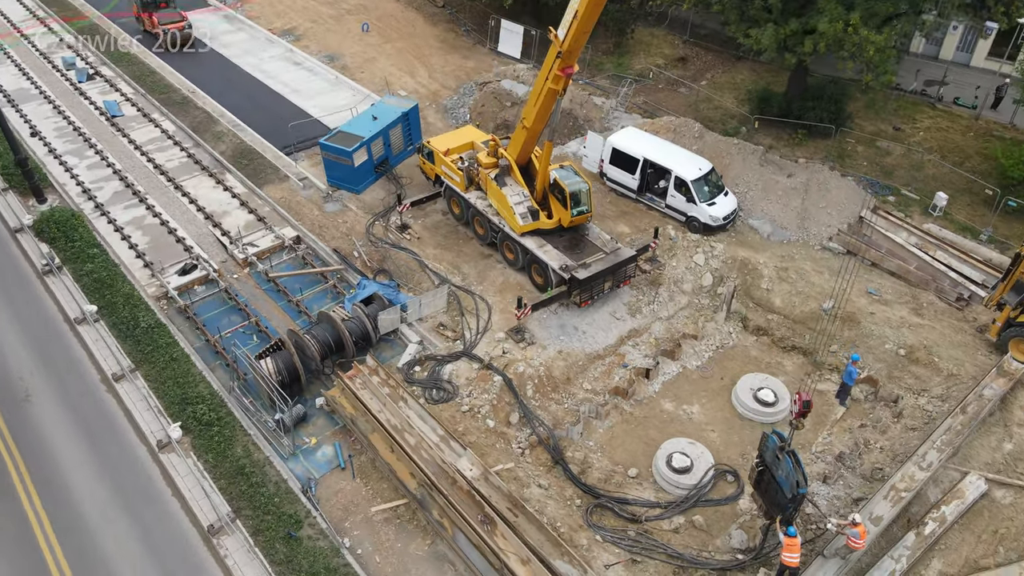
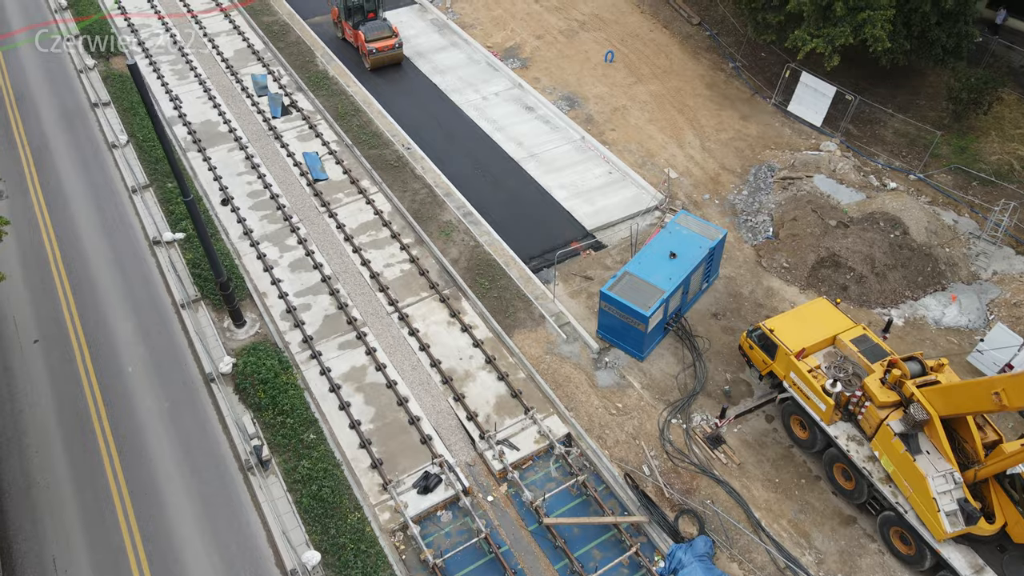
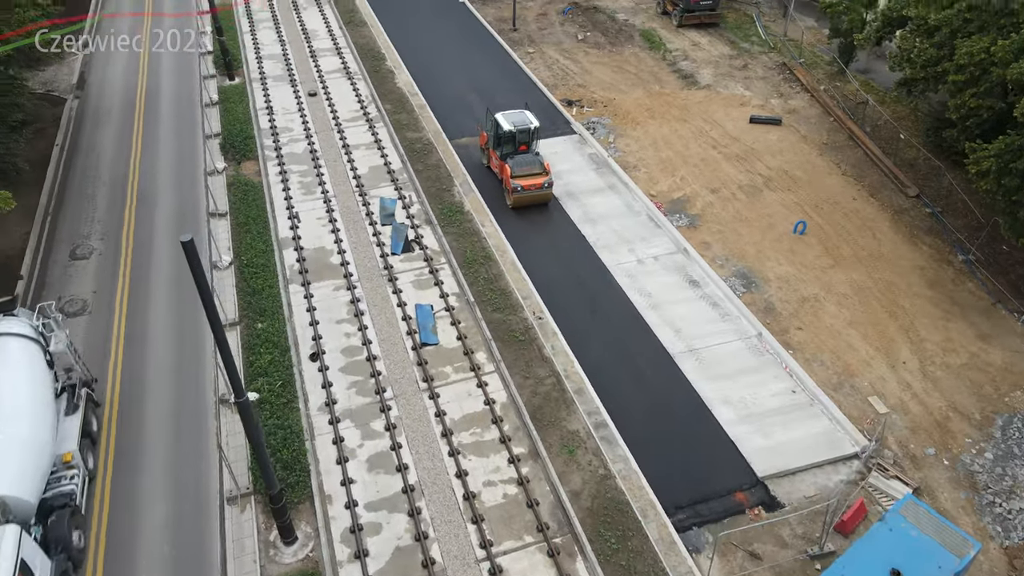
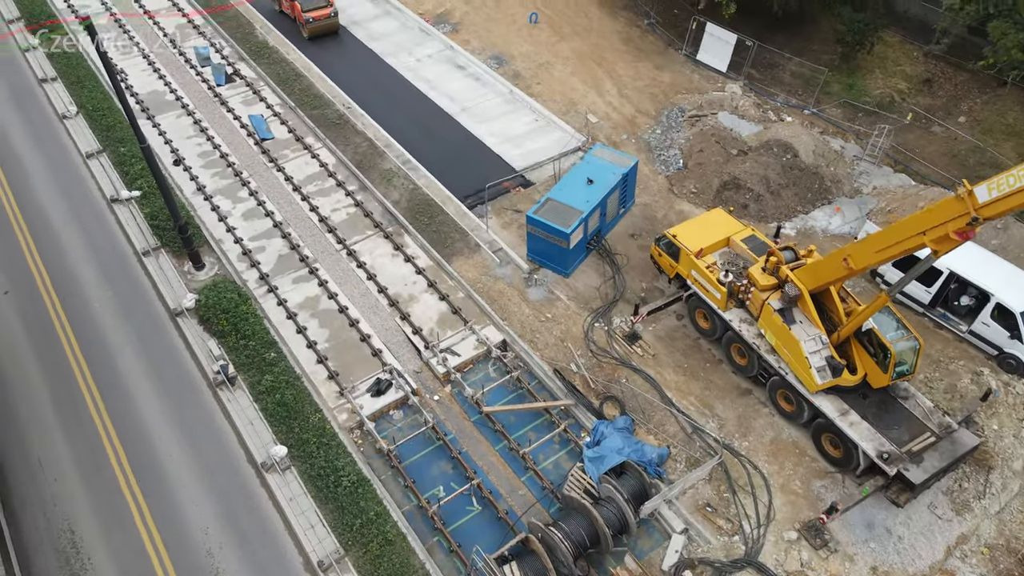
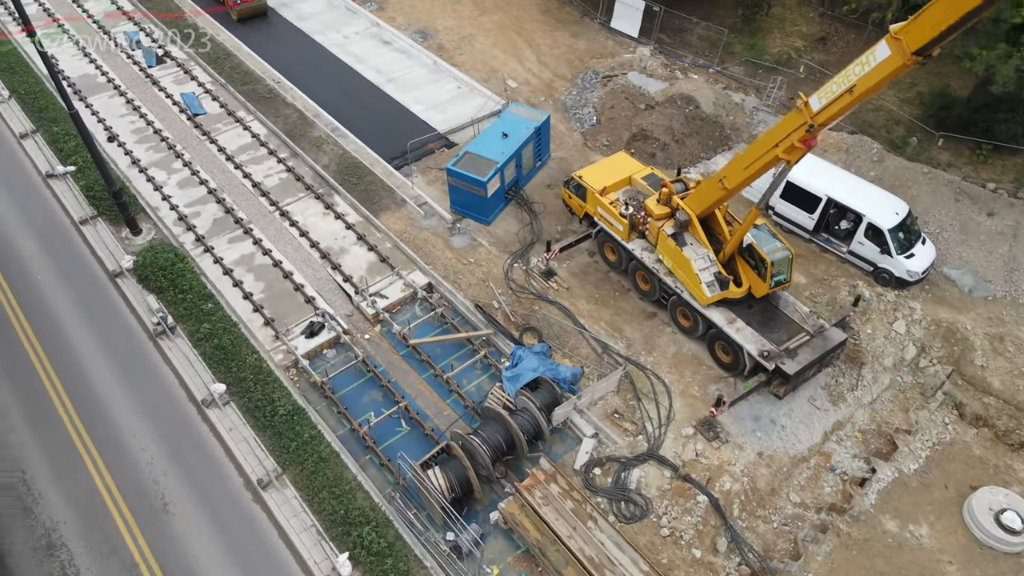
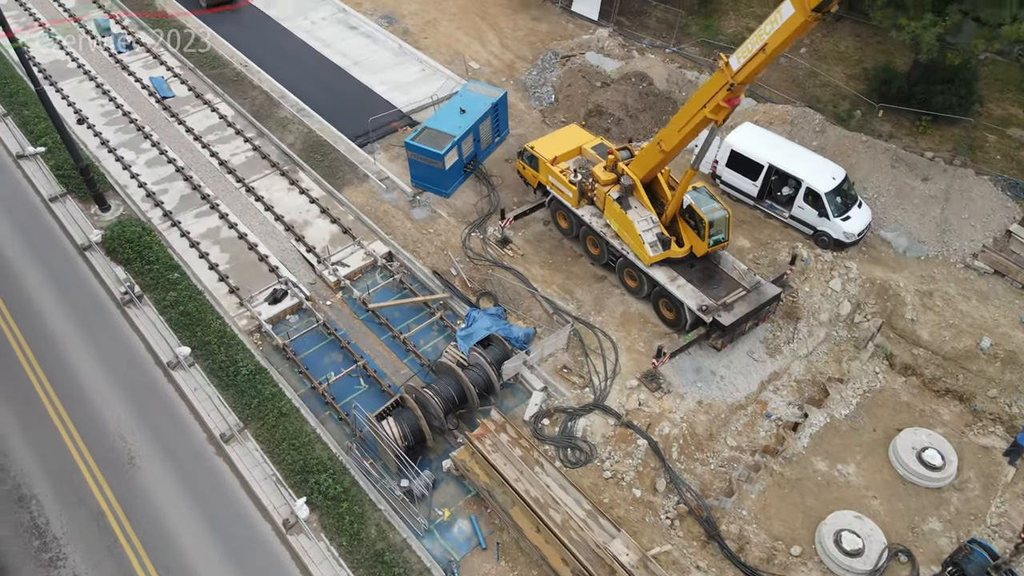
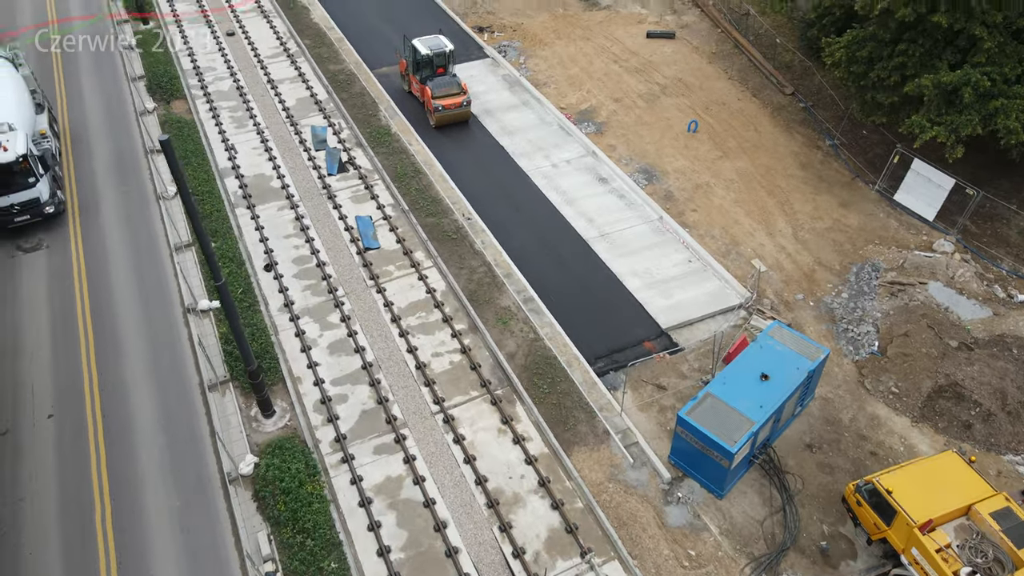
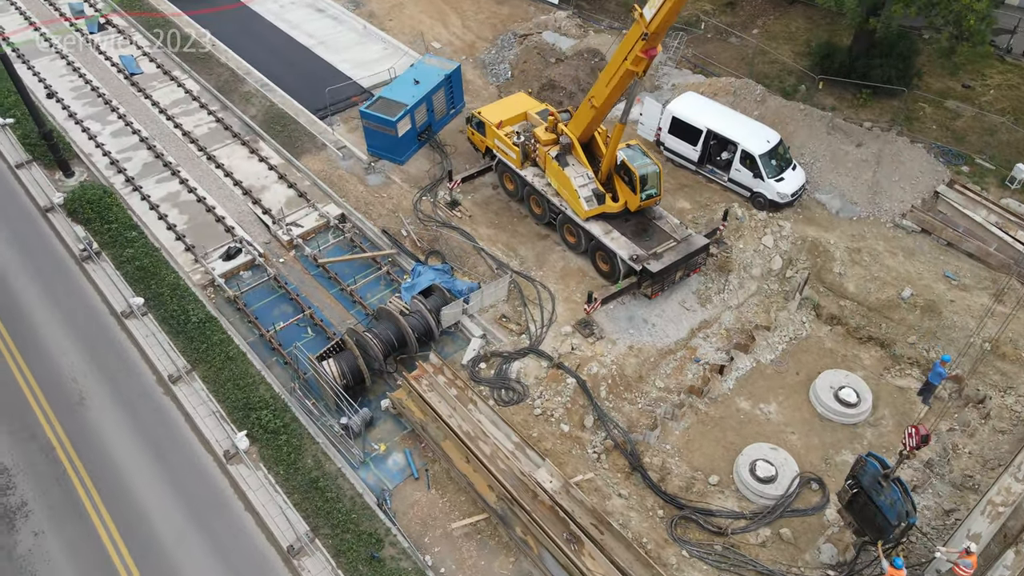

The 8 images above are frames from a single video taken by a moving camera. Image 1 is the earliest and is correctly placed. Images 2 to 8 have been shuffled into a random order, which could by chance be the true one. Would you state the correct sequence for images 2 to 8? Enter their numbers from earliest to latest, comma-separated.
8, 6, 5, 4, 2, 7, 3
